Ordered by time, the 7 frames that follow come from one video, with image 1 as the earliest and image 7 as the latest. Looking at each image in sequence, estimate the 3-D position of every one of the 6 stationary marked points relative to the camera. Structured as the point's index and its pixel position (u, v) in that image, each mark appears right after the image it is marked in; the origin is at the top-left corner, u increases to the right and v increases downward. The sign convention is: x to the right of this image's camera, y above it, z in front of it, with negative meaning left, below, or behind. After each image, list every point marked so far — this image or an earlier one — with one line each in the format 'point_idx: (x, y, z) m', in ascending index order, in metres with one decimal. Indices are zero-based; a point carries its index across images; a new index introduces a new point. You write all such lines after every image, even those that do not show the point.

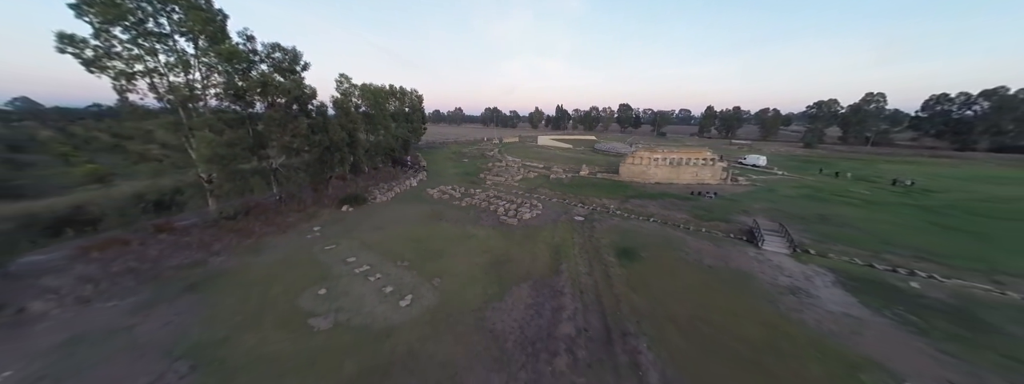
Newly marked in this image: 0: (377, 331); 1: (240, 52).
0: (-3.8, -3.8, +7.2) m
1: (-11.6, +6.0, +10.9) m
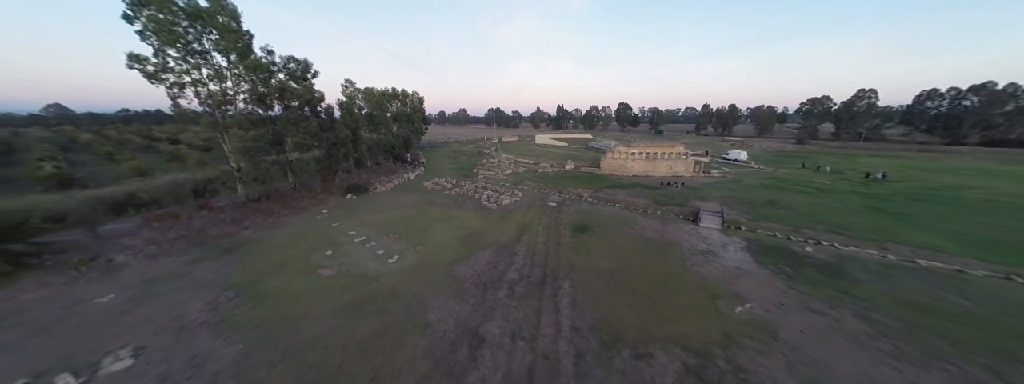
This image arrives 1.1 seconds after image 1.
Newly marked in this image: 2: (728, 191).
0: (-5.3, -3.0, +9.5) m
1: (-13.1, +6.7, +13.4) m
2: (+16.4, +0.2, +19.2) m
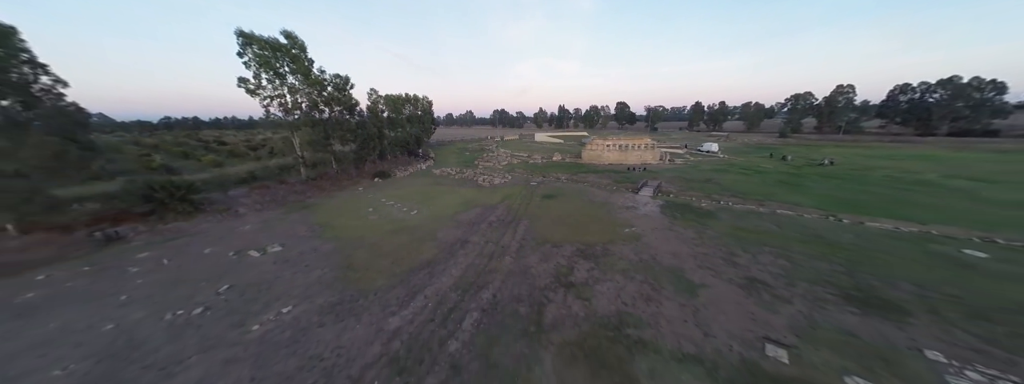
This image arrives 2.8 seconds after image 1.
0: (-6.4, -1.5, +14.5) m
1: (-14.1, +8.1, +18.6) m
2: (+15.5, +1.8, +23.5) m
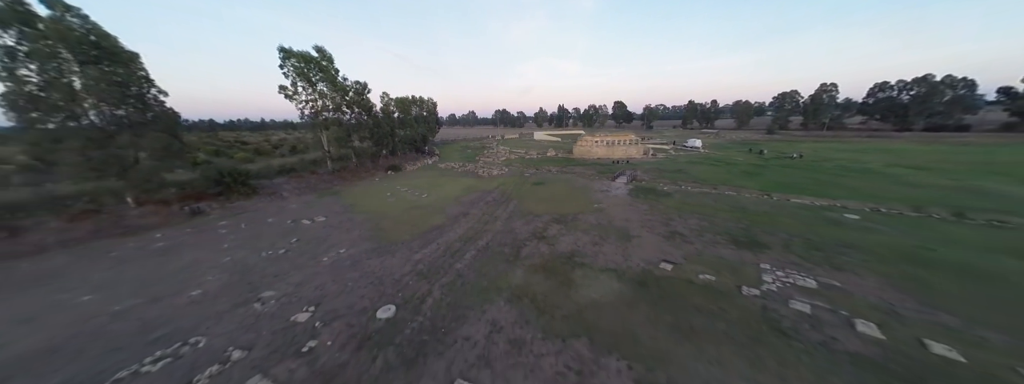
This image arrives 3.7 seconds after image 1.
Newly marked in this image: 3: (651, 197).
0: (-6.8, -0.6, +17.7) m
1: (-14.6, +9.0, +21.9) m
2: (+15.1, +2.9, +26.5) m
3: (+9.0, -0.4, +16.3) m
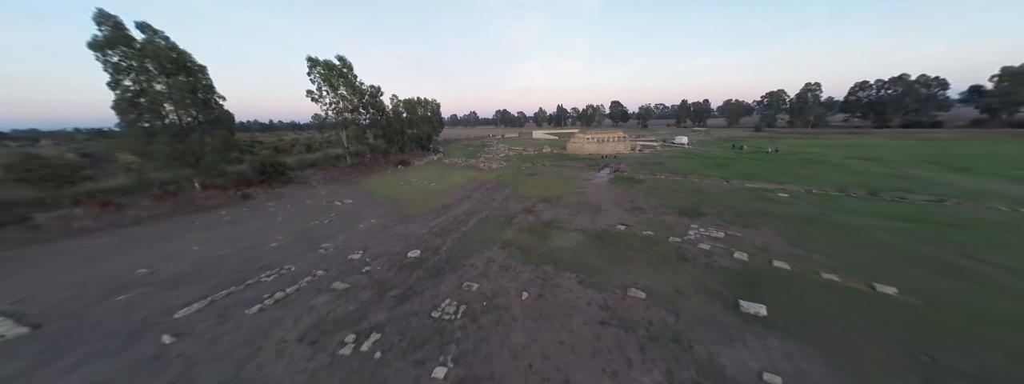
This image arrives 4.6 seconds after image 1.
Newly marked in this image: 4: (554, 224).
0: (-7.1, +0.3, +20.6) m
1: (-14.9, +9.9, +24.9) m
2: (+14.9, +3.9, +29.3) m
3: (+8.7, +0.6, +19.1) m
4: (+2.0, -1.6, +12.2) m
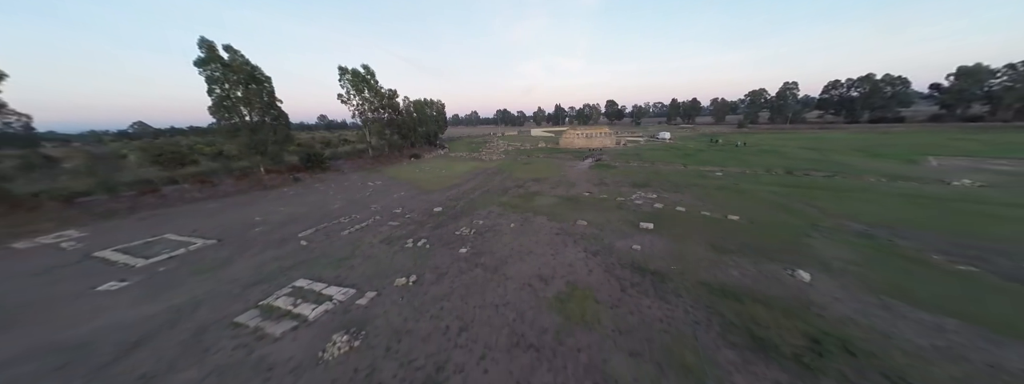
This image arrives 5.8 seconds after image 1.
0: (-7.4, +1.7, +24.9) m
1: (-15.2, +11.3, +29.3) m
2: (+14.6, +5.4, +33.5) m
3: (+8.4, +2.1, +23.4) m
4: (+1.7, -0.1, +16.5) m
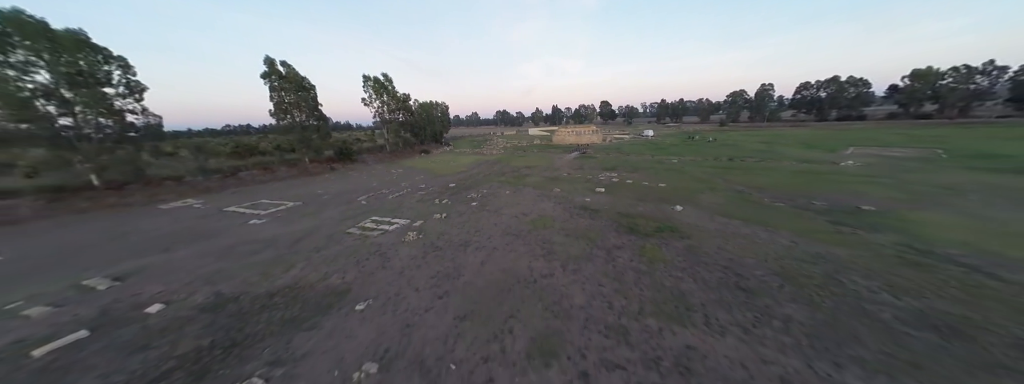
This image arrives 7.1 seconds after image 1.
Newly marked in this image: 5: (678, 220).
0: (-7.7, +3.1, +29.7) m
1: (-15.5, +12.6, +34.0) m
2: (+14.3, +6.9, +38.2) m
3: (+8.1, +3.6, +28.1) m
4: (+1.4, +1.4, +21.2) m
5: (+6.7, -1.2, +10.3) m
